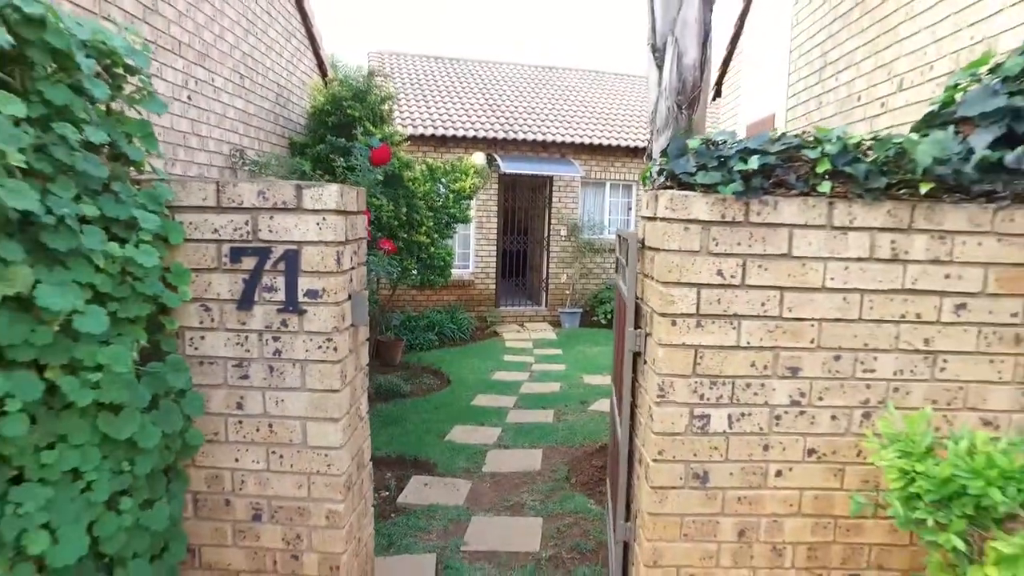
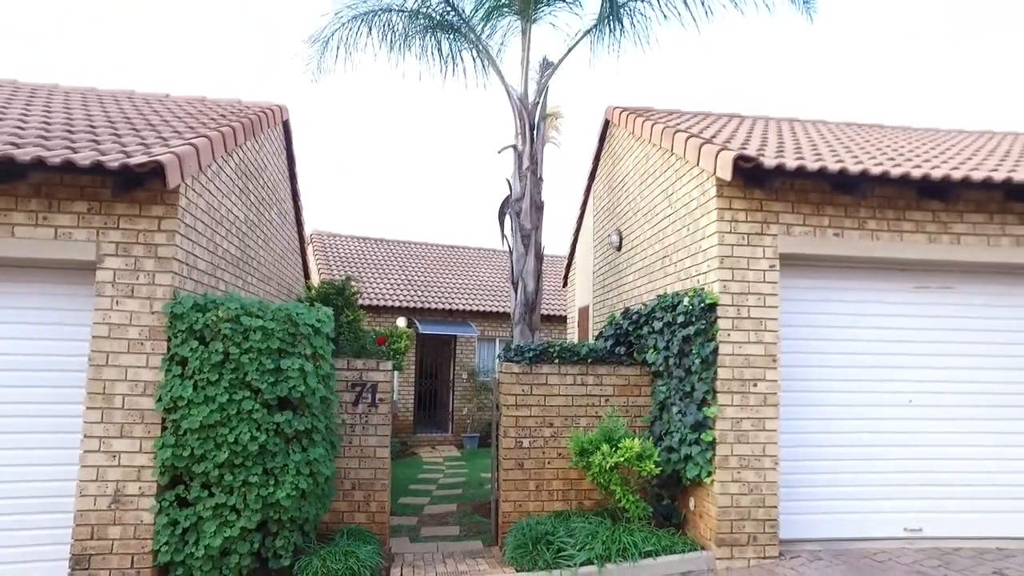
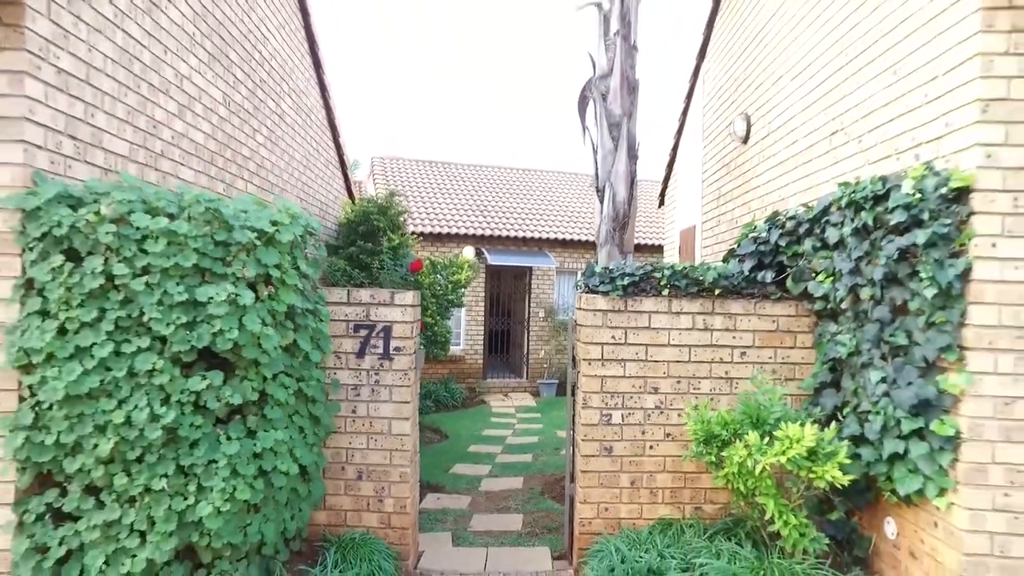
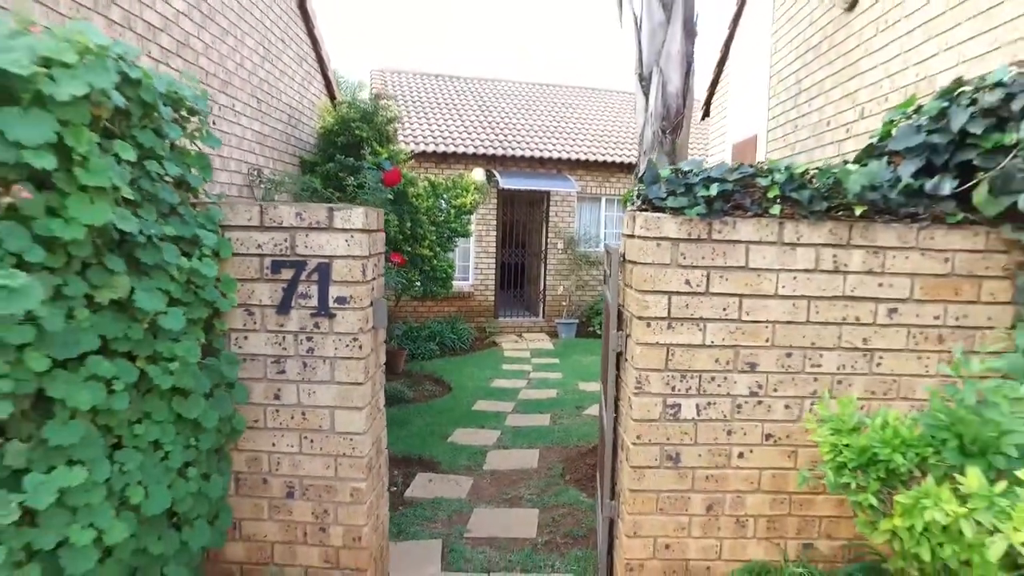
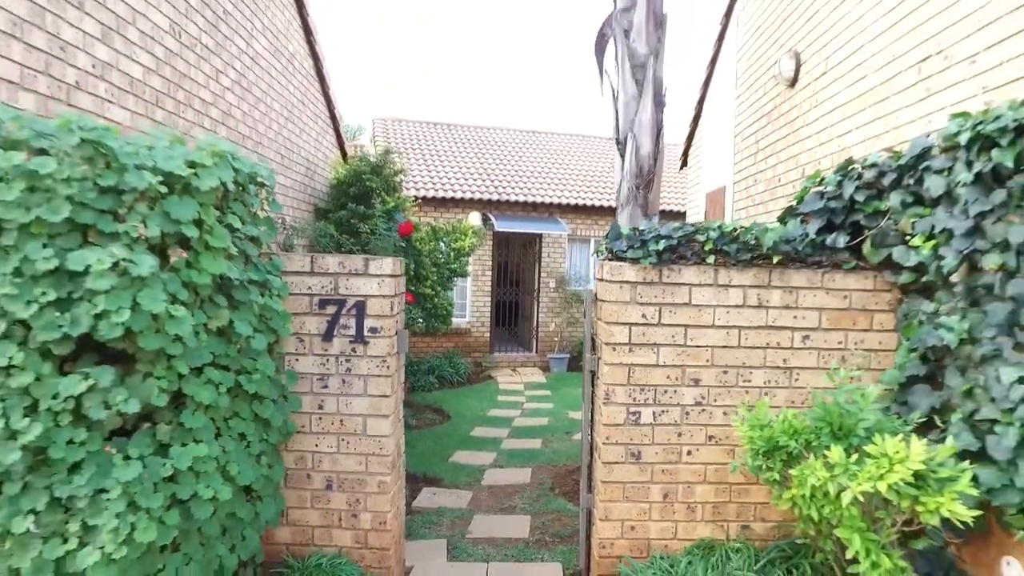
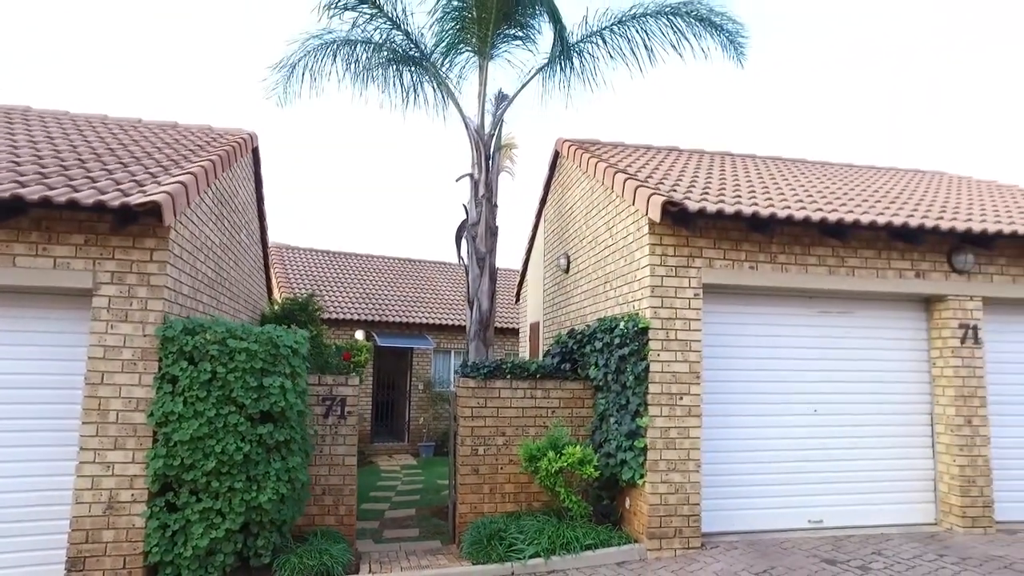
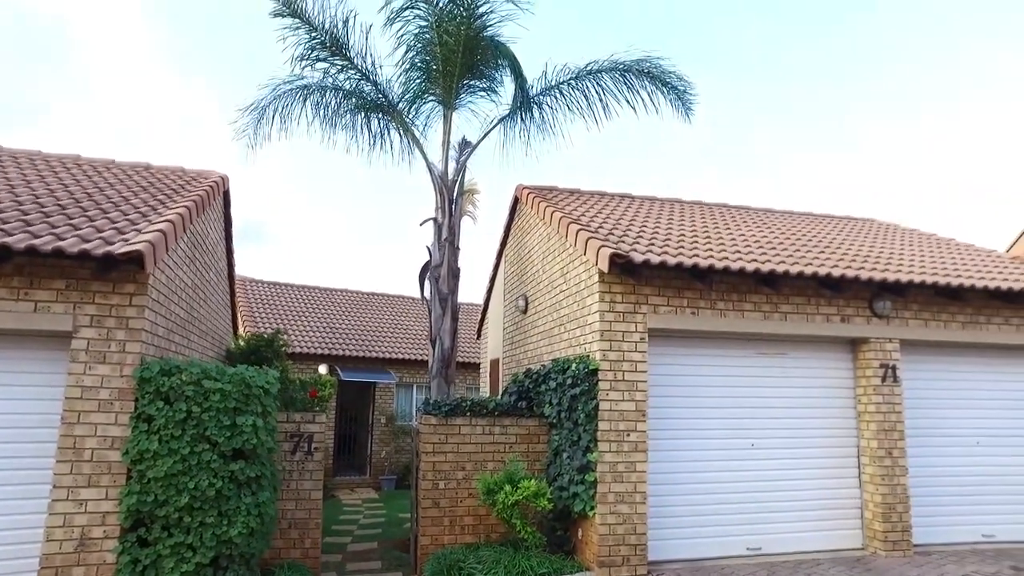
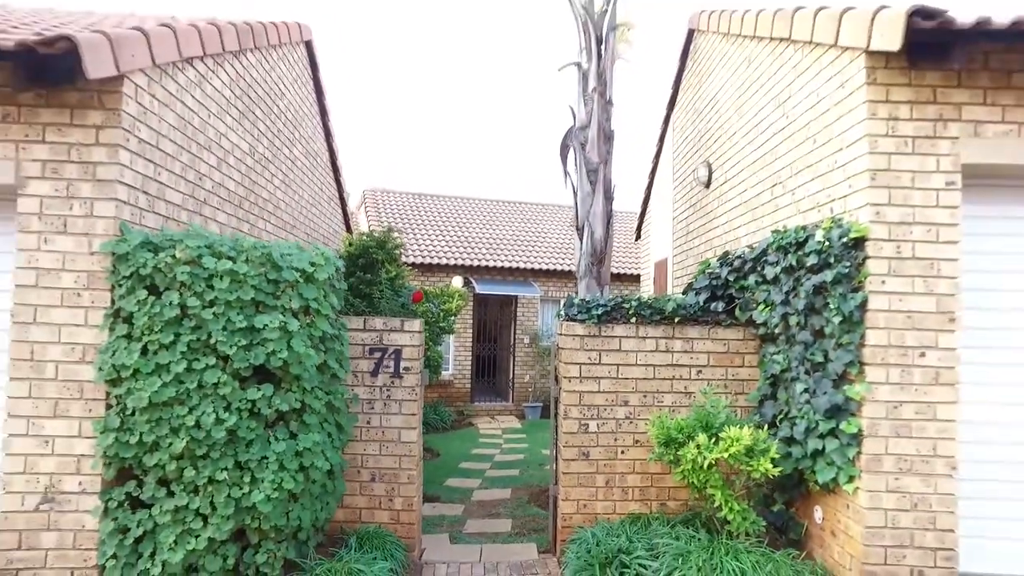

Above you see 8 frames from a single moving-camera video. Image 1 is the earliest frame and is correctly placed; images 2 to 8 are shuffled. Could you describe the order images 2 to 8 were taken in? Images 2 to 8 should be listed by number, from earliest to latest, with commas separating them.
4, 5, 3, 8, 2, 6, 7
